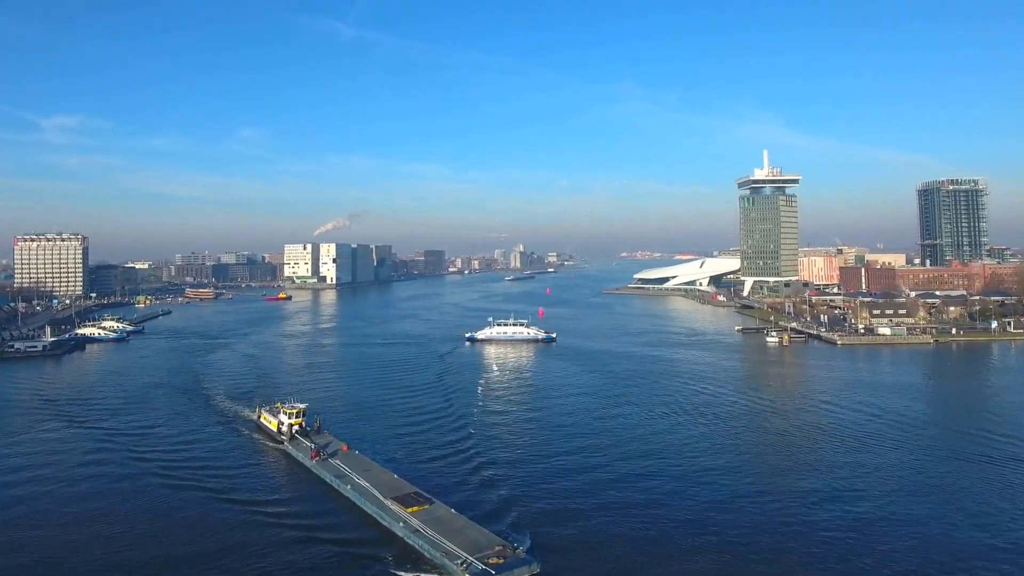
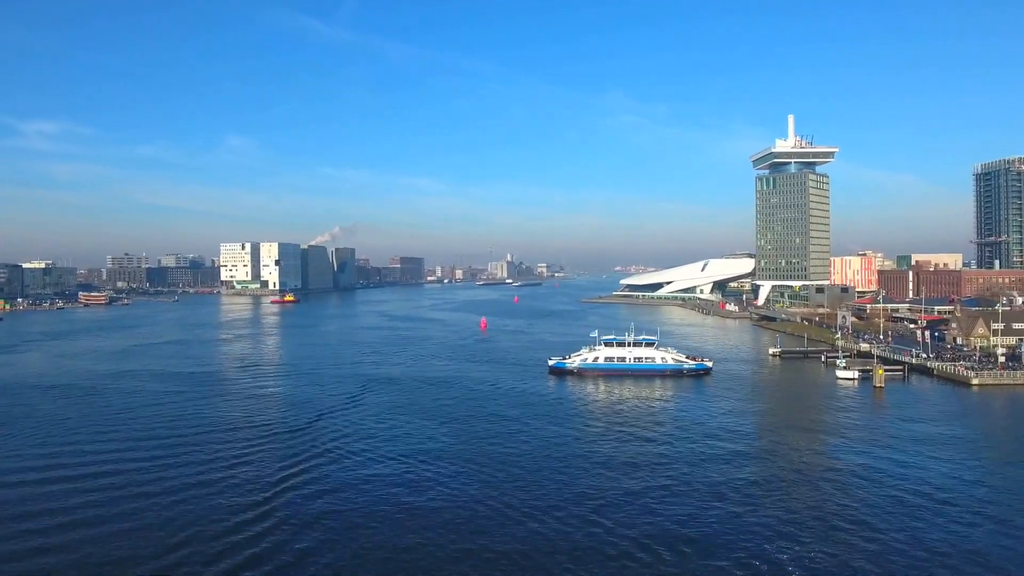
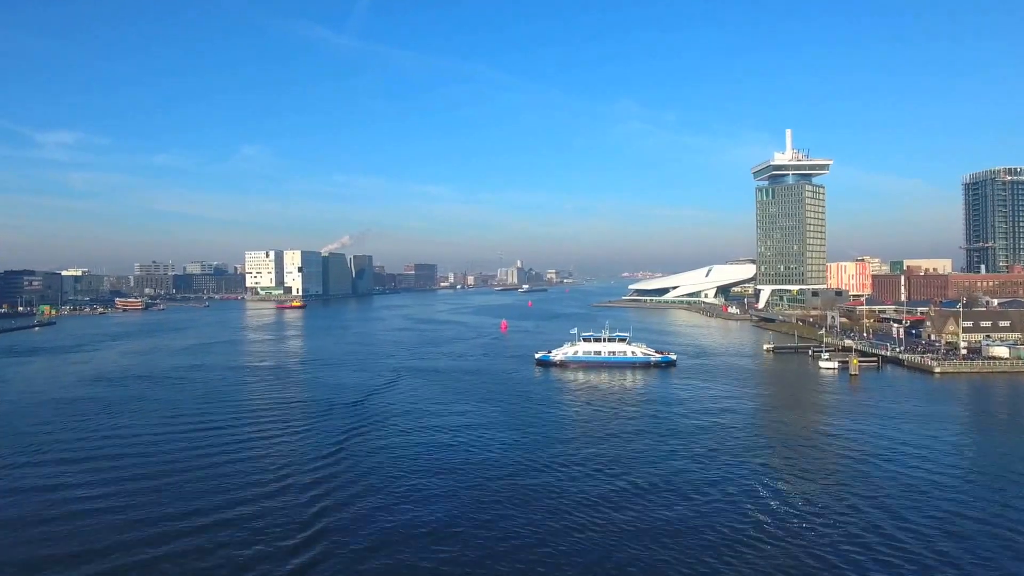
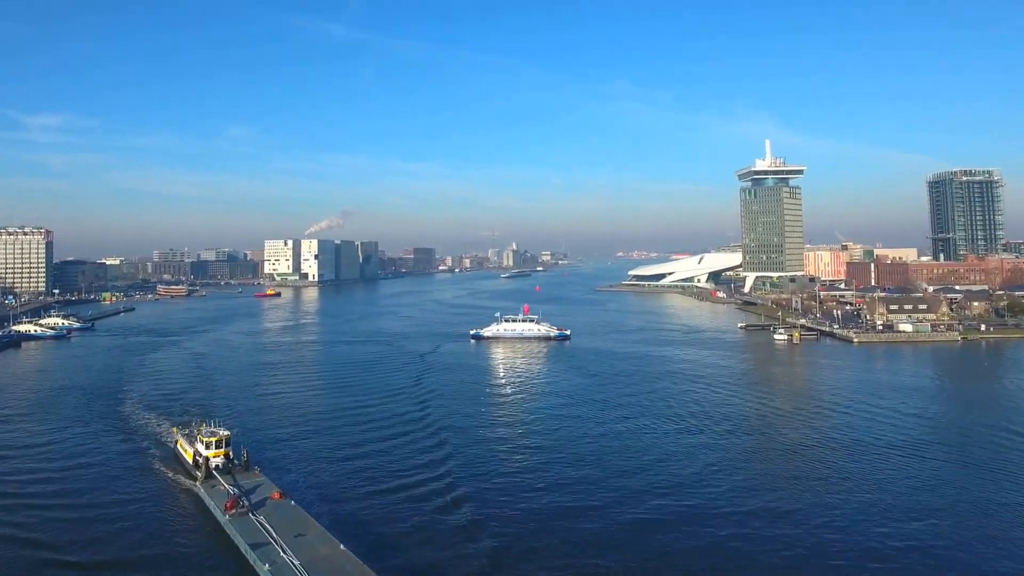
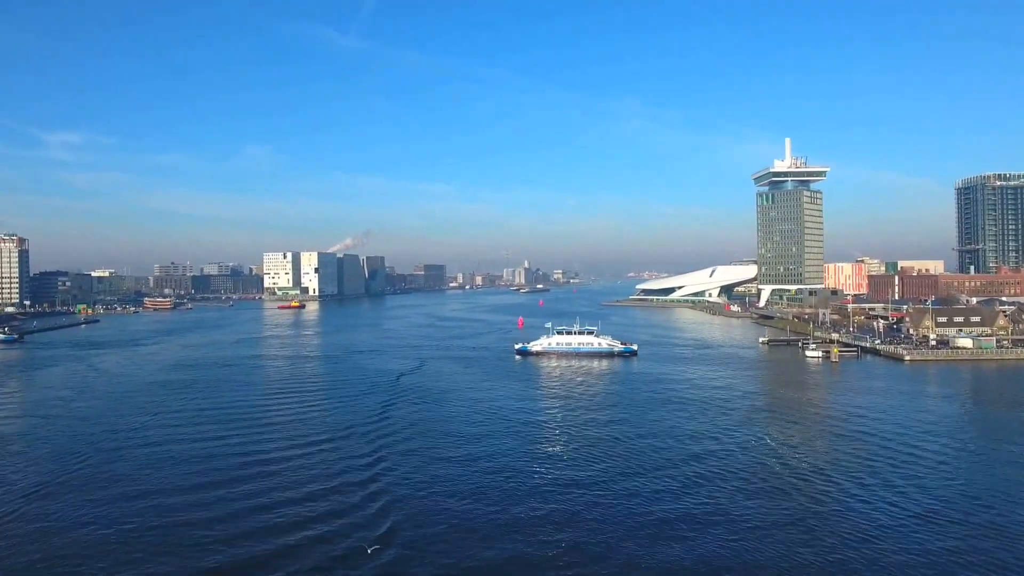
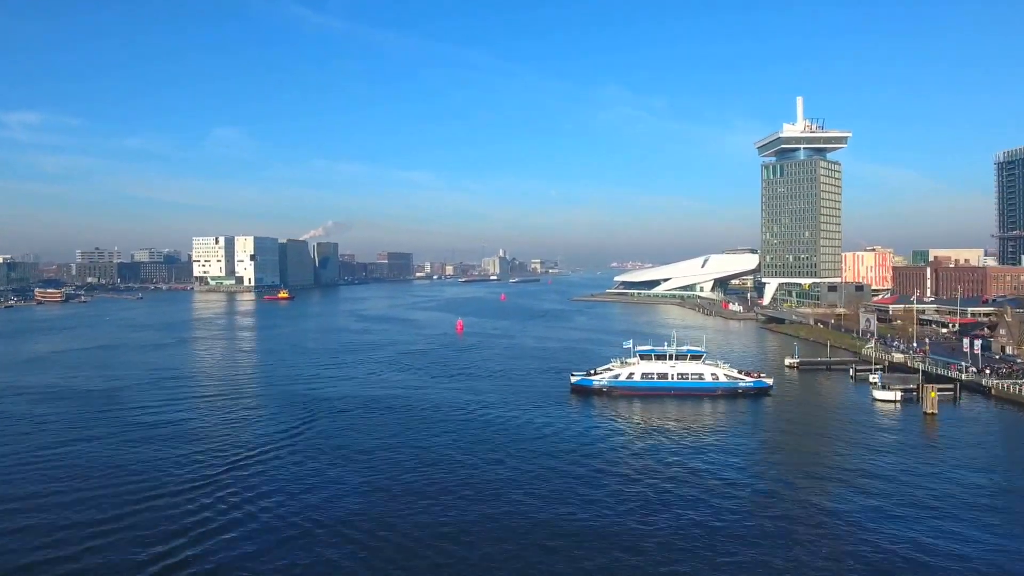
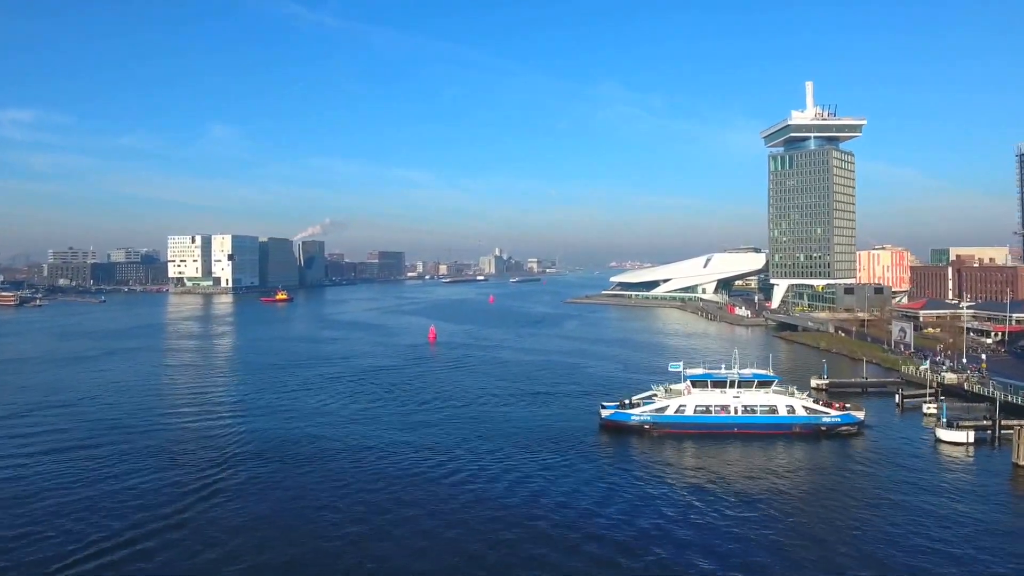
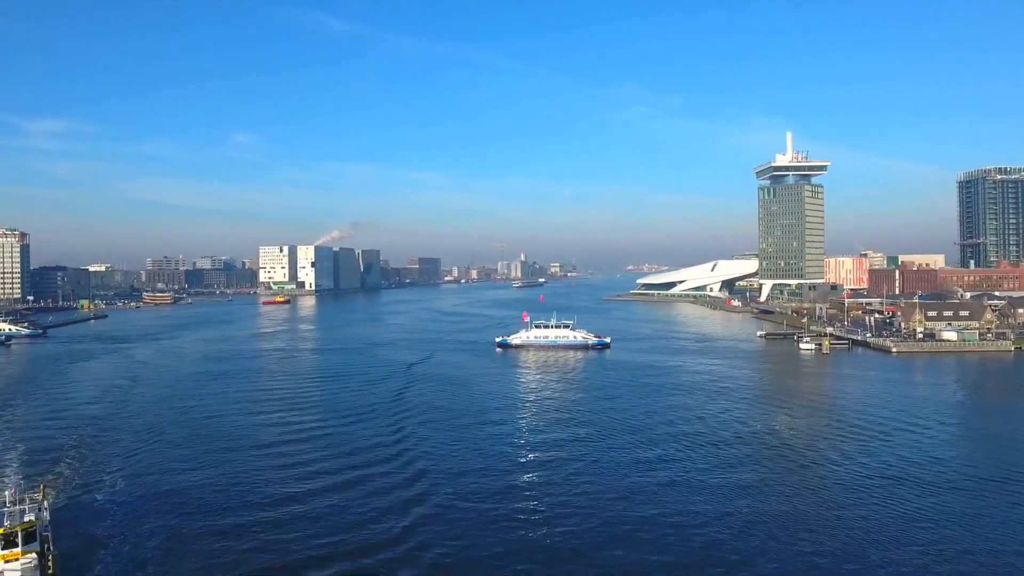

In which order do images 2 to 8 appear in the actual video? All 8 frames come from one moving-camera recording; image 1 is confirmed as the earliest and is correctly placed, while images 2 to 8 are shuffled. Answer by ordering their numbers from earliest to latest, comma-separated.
4, 8, 5, 3, 2, 6, 7
